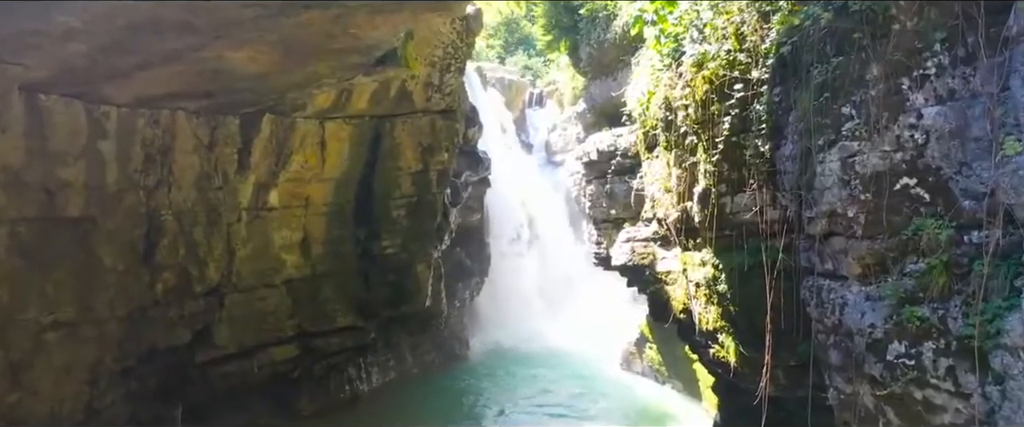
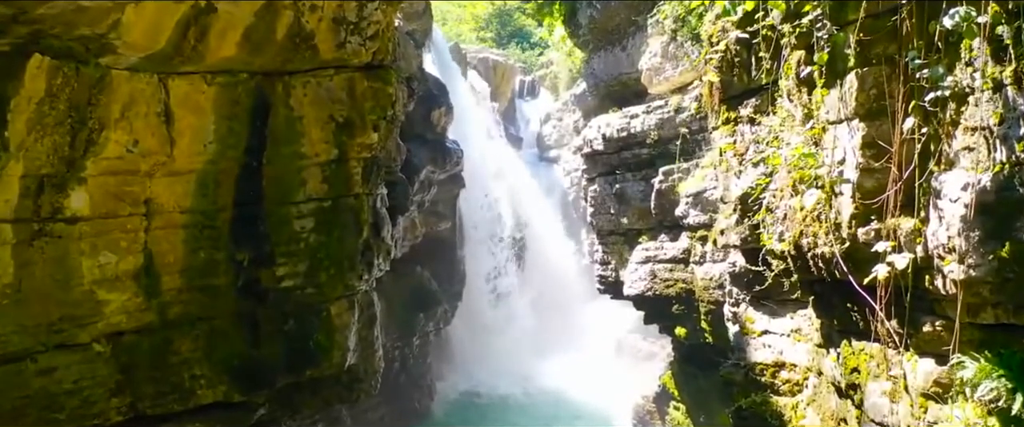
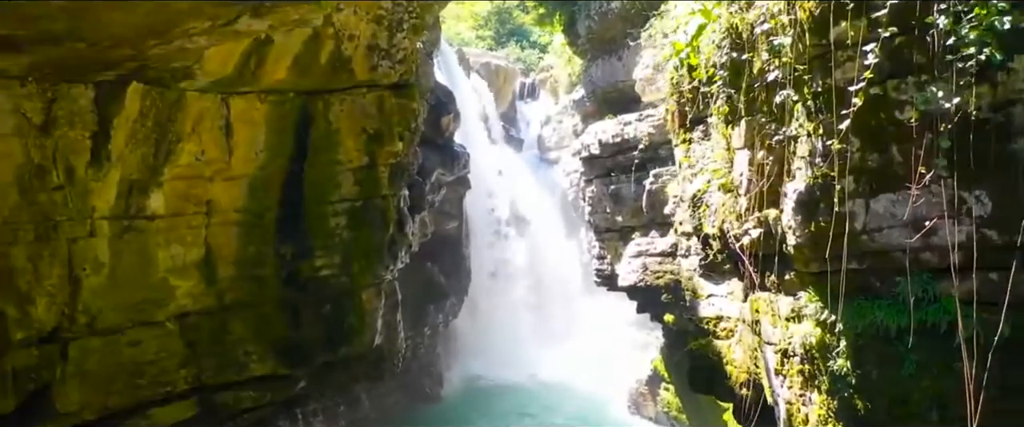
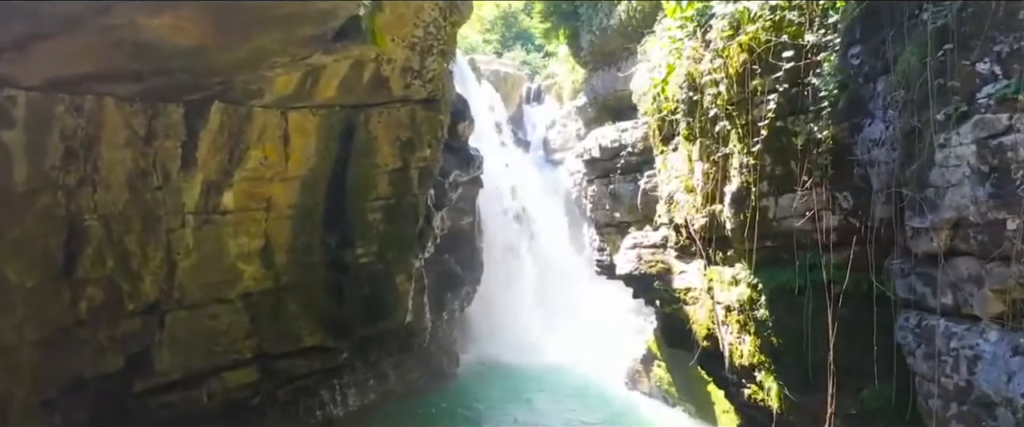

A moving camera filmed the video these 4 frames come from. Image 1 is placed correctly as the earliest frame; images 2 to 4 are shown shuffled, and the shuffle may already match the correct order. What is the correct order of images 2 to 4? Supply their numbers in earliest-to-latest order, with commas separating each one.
4, 3, 2
